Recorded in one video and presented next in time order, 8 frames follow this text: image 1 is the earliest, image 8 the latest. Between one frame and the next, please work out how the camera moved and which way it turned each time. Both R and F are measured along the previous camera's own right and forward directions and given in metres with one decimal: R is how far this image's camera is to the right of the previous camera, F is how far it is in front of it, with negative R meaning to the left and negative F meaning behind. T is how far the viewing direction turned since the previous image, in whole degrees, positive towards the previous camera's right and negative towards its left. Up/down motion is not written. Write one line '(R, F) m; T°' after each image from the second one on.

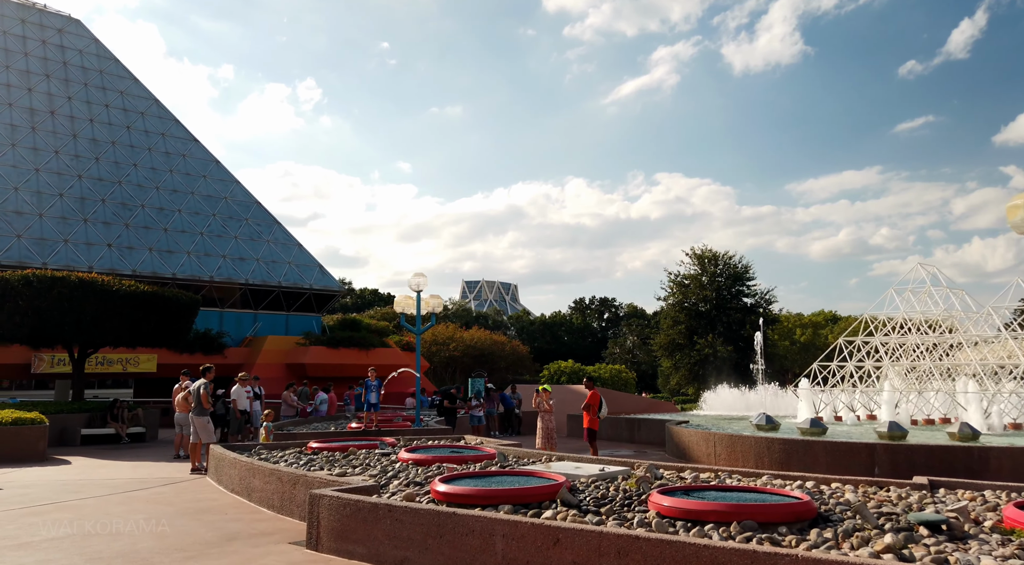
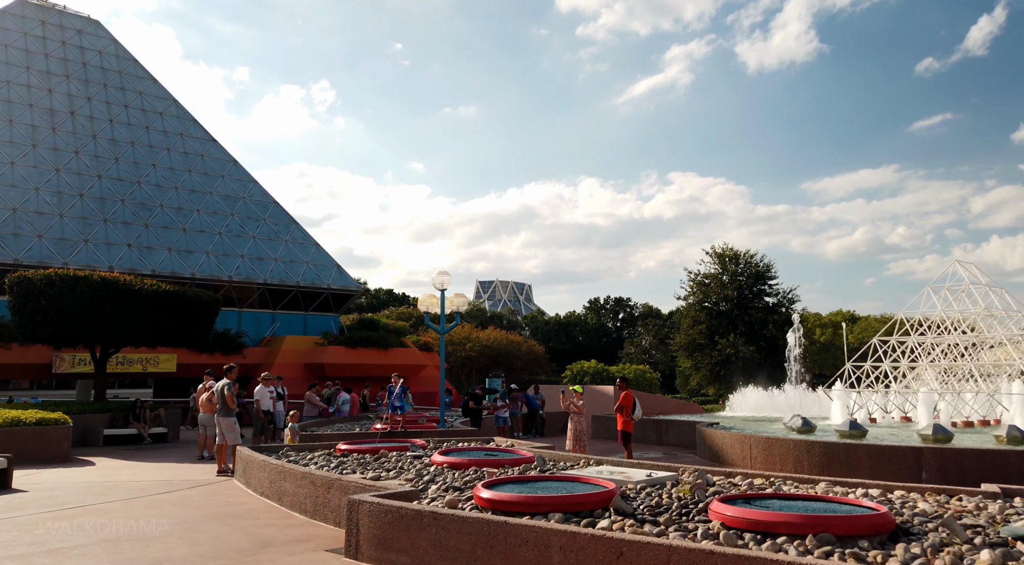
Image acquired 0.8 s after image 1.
(-0.3, +0.3) m; -1°
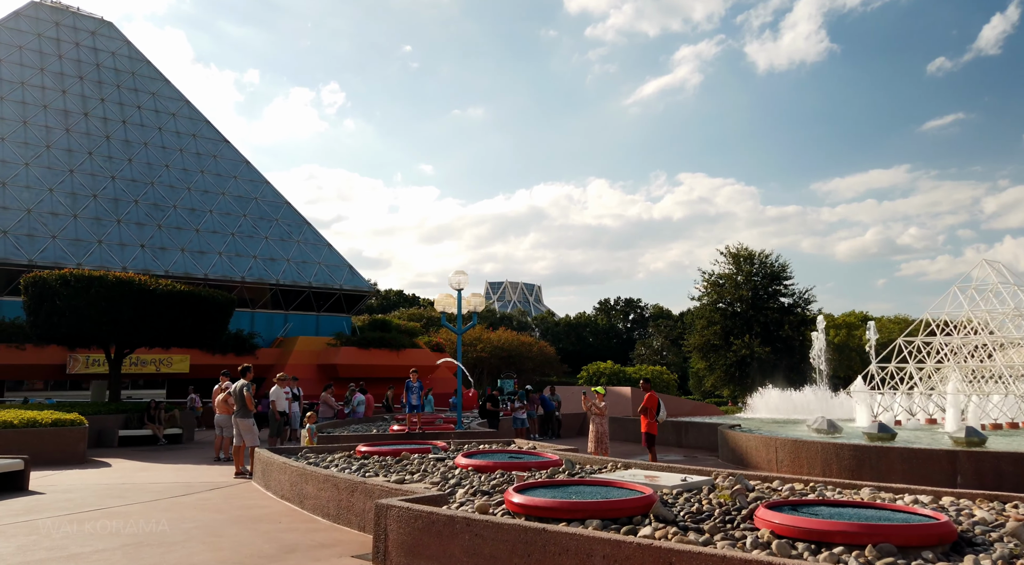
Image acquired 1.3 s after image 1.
(-0.2, +0.2) m; -1°
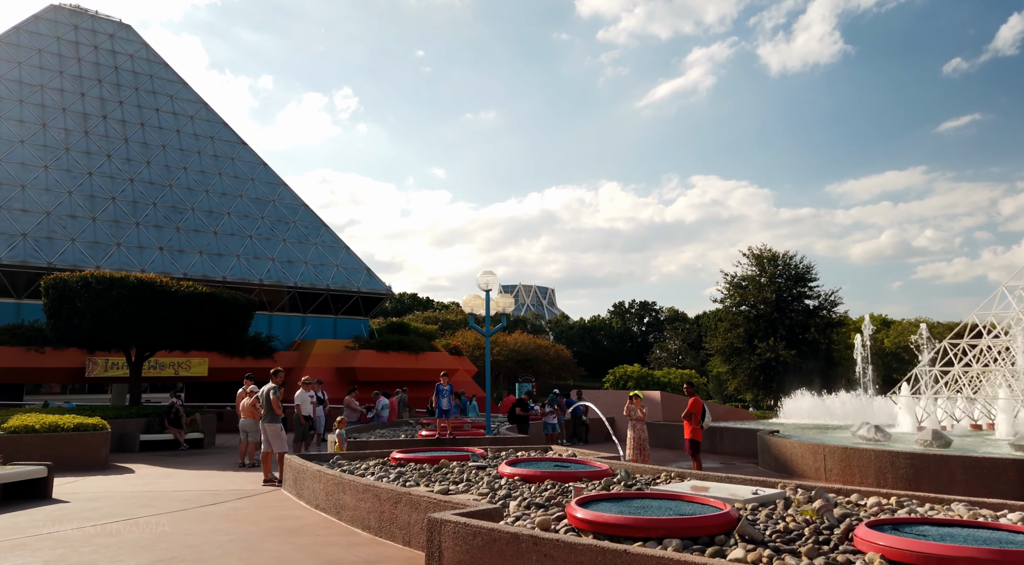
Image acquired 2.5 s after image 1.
(-0.4, +0.5) m; -1°
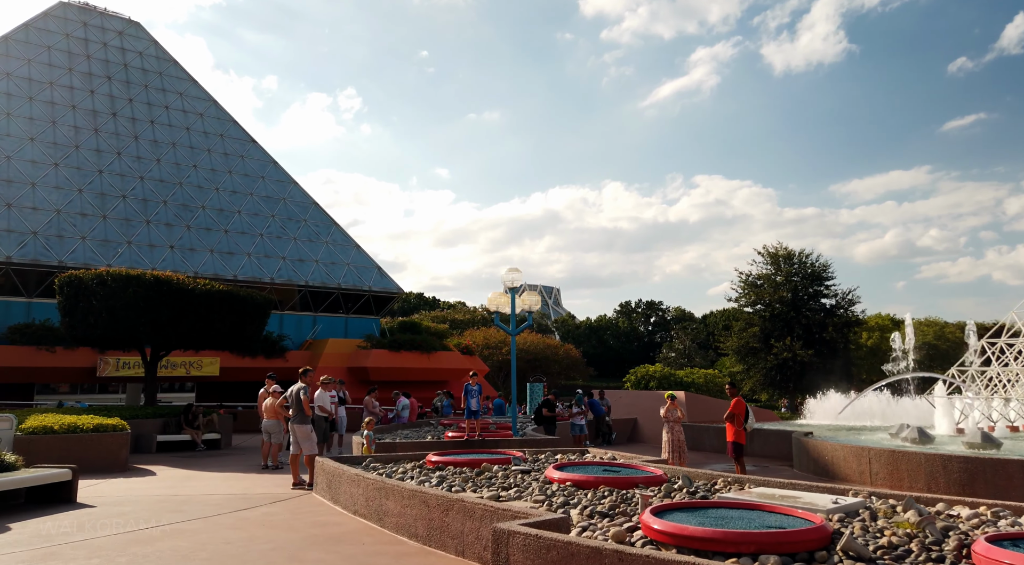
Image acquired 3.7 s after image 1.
(-0.5, +0.4) m; 0°
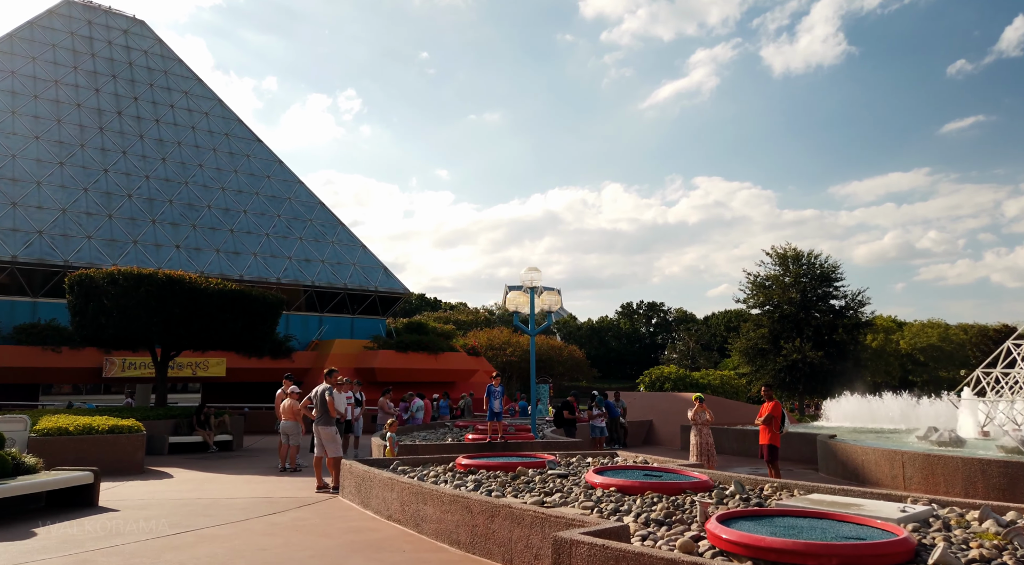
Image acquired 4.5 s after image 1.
(-0.5, +0.3) m; 0°
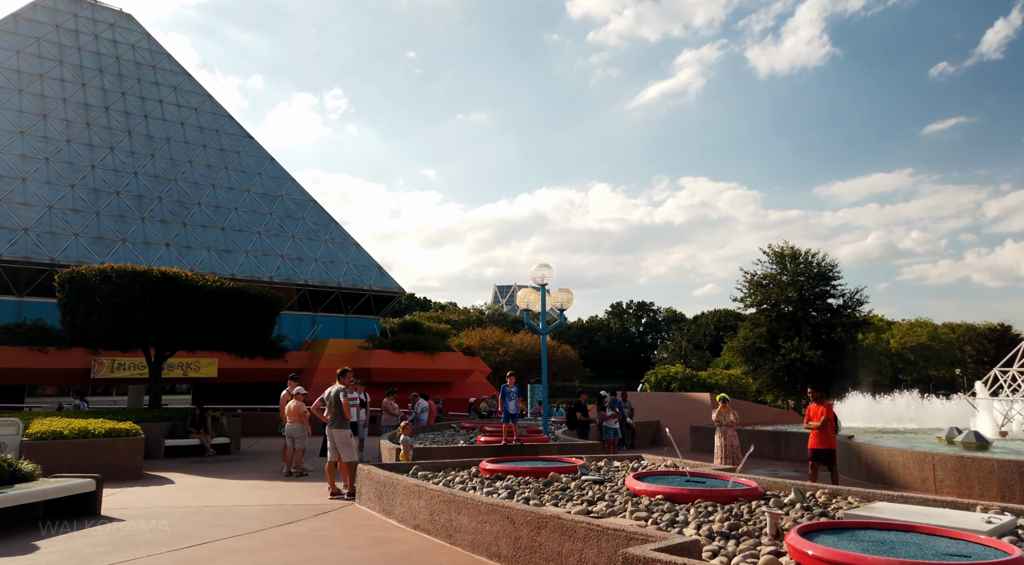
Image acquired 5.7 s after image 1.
(-0.5, +0.5) m; +1°
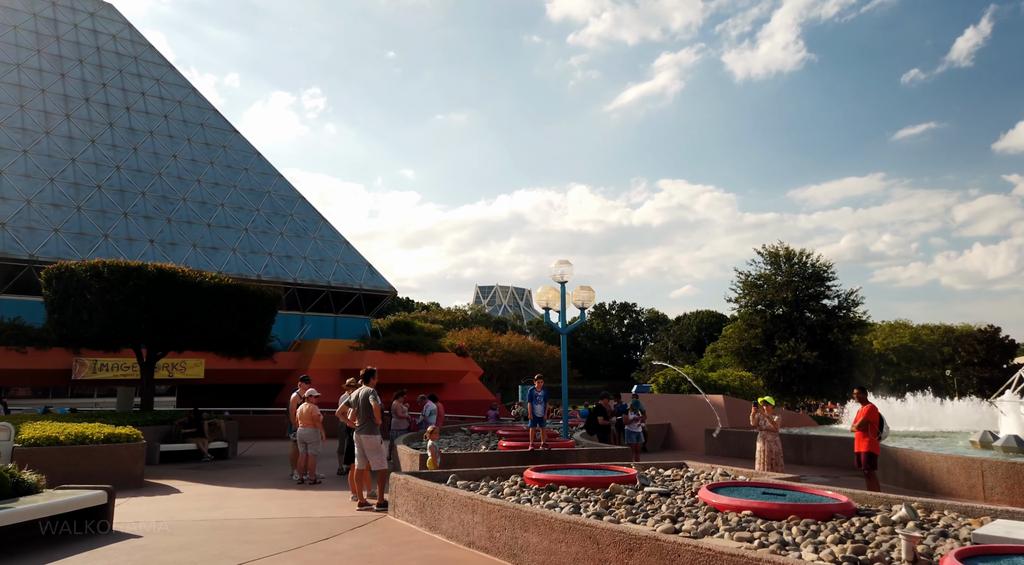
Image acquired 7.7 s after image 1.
(-0.8, +0.7) m; +2°
